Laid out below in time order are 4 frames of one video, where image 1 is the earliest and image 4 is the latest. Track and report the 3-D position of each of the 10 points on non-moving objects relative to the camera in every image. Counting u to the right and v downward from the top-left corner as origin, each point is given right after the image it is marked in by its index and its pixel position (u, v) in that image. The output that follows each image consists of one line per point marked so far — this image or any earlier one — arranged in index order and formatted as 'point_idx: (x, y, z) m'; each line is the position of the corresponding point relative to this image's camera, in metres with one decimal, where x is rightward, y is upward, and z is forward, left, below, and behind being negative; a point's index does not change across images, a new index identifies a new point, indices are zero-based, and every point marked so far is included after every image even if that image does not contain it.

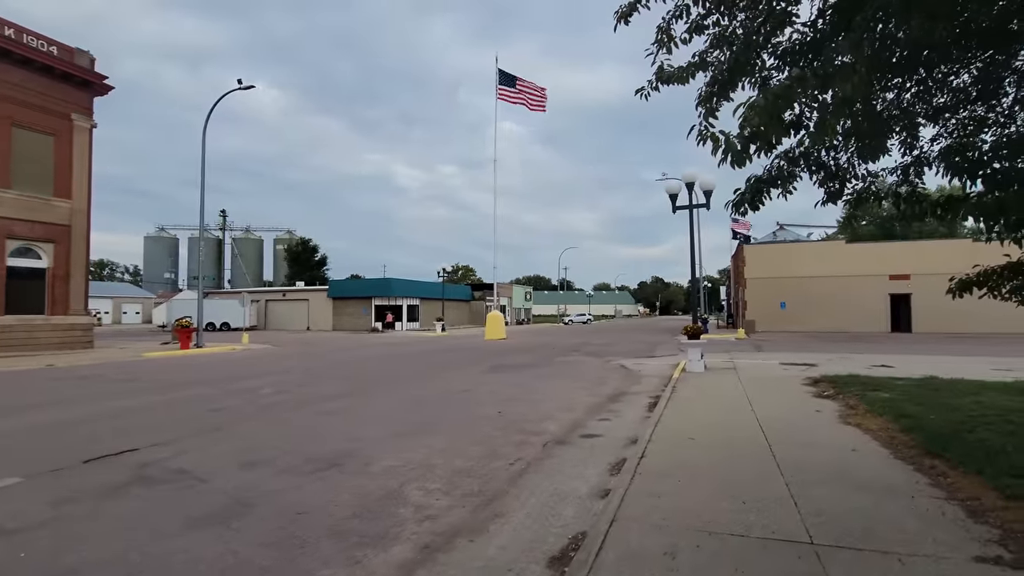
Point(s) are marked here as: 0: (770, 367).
0: (+6.9, -2.1, +17.4) m
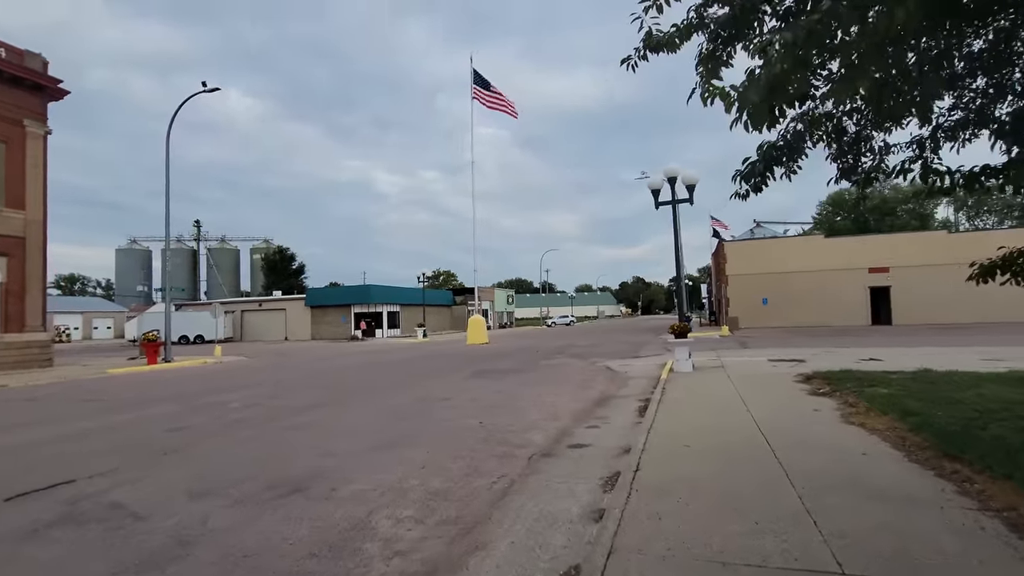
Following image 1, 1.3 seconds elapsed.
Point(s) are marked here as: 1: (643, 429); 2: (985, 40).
0: (+6.5, -2.0, +17.0) m
1: (+1.7, -1.8, +8.5) m
2: (+3.5, +1.8, +4.8) m
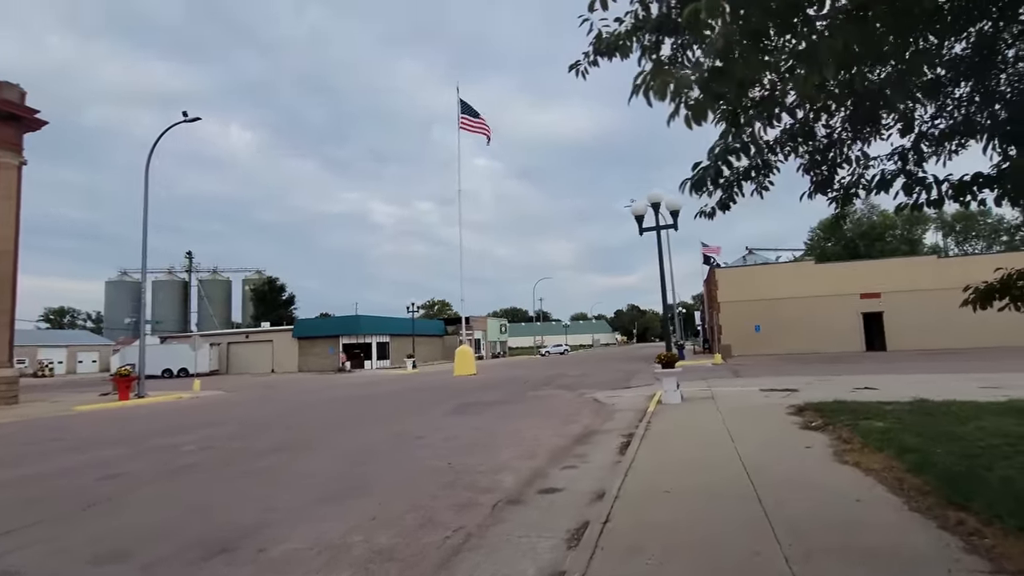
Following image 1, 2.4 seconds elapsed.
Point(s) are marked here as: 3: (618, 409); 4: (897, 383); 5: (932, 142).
0: (+6.0, -2.7, +16.4) m
1: (+1.3, -2.2, +7.9) m
2: (+3.1, +1.6, +4.3) m
3: (+2.5, -2.9, +15.6) m
4: (+10.9, -2.7, +18.5) m
5: (+3.2, +1.1, +4.9) m
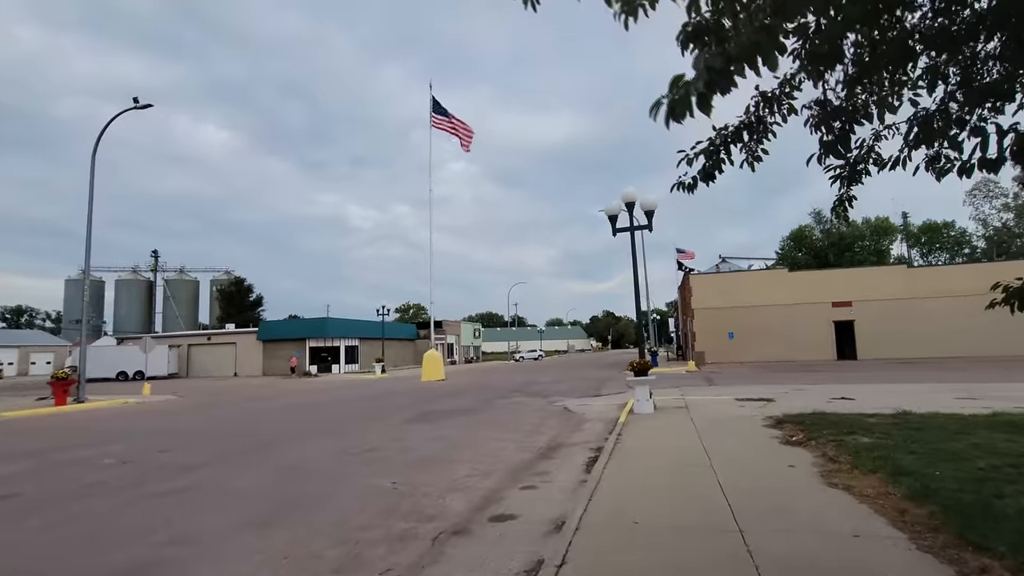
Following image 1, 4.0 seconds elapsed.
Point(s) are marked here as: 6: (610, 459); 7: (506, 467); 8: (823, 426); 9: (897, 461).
0: (+5.1, -2.8, +15.7) m
1: (+0.8, -2.2, +7.0) m
2: (+2.7, +1.6, +3.5) m
3: (+1.7, -3.0, +14.7) m
4: (+10.0, -2.9, +18.0) m
5: (+2.8, +1.1, +4.1) m
6: (+1.3, -2.3, +8.9) m
7: (-0.1, -2.5, +9.0) m
8: (+4.9, -2.2, +10.2) m
9: (+4.2, -1.9, +7.1) m
